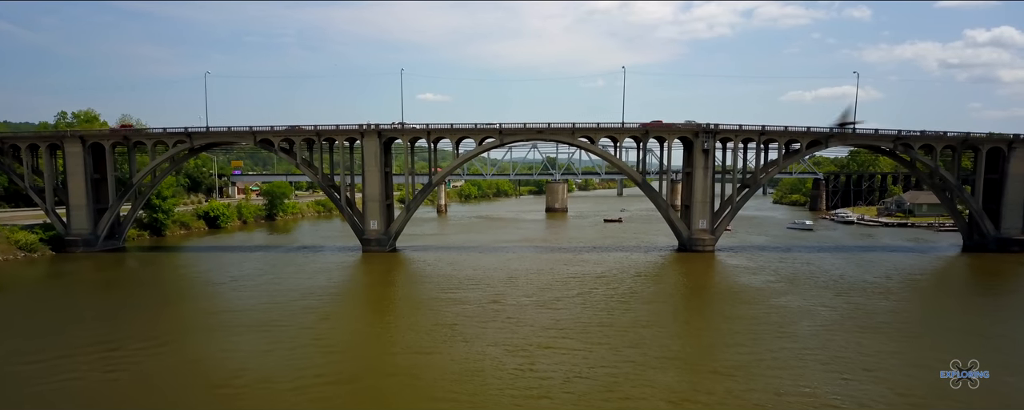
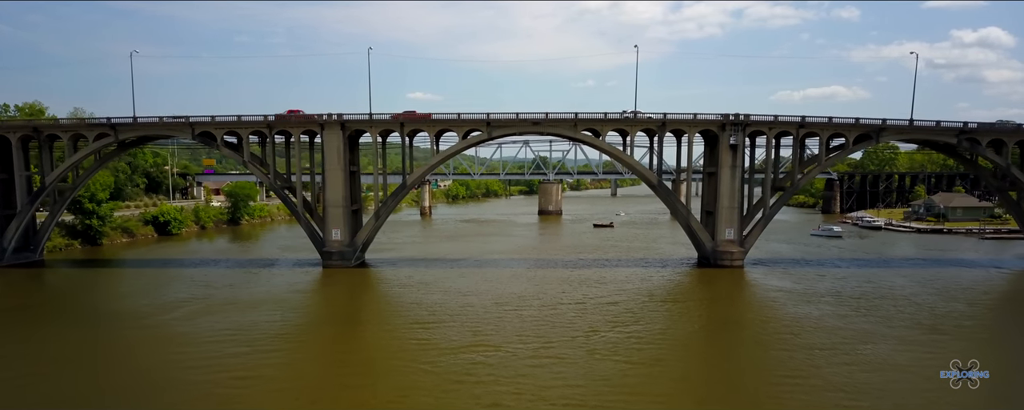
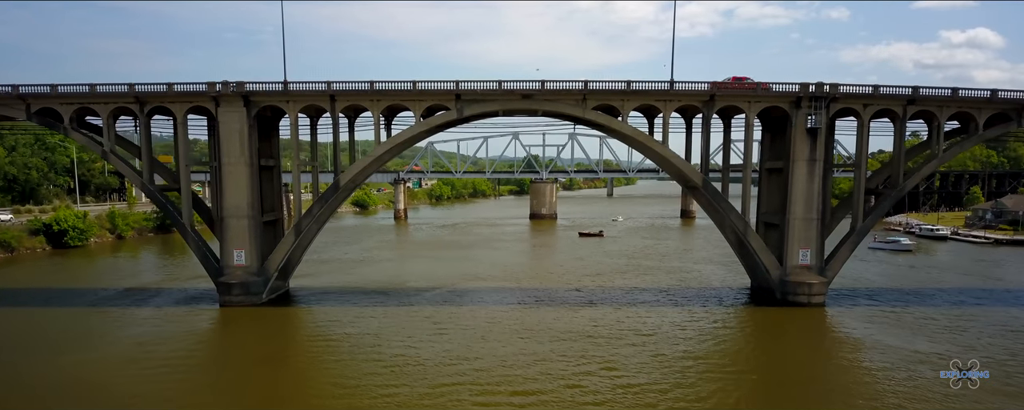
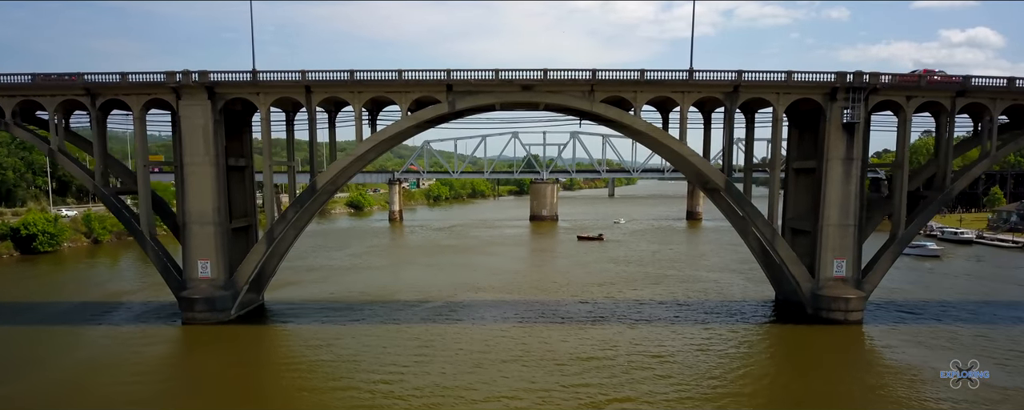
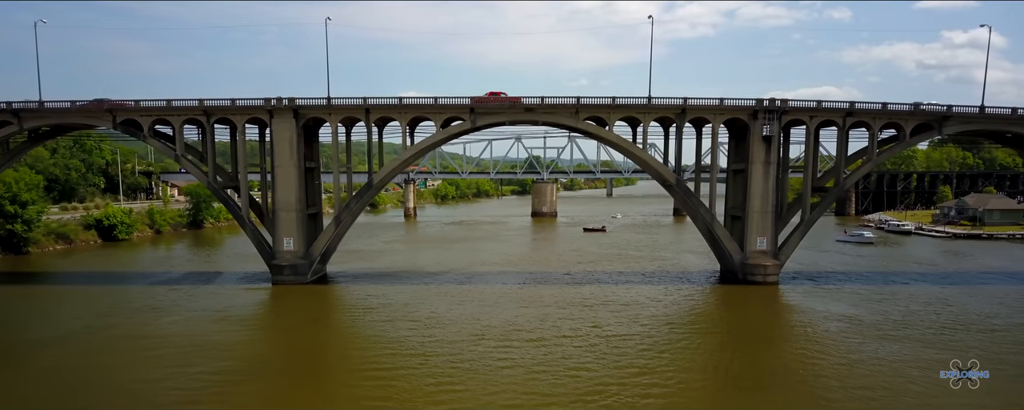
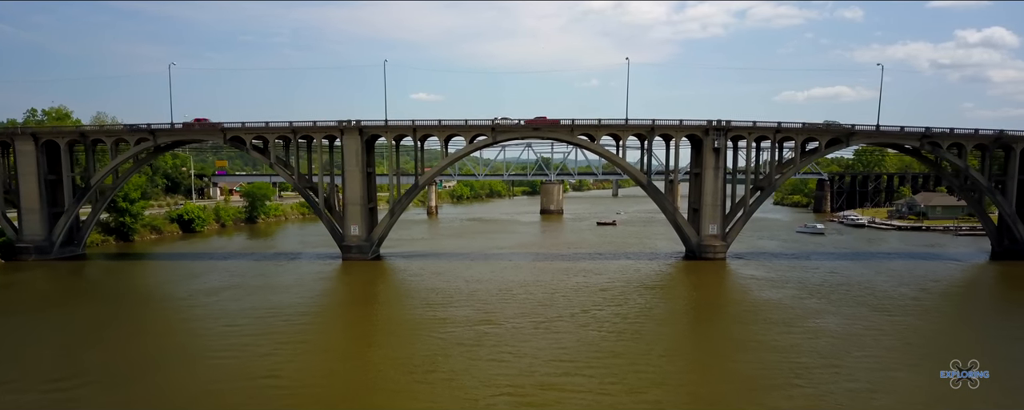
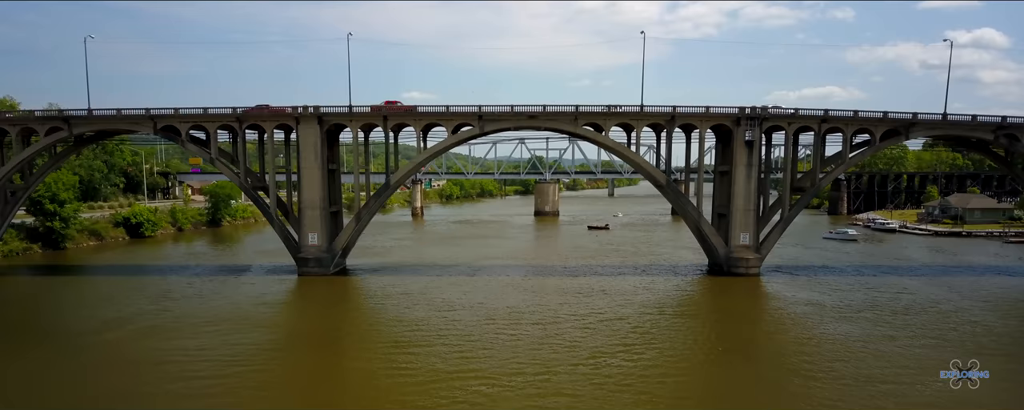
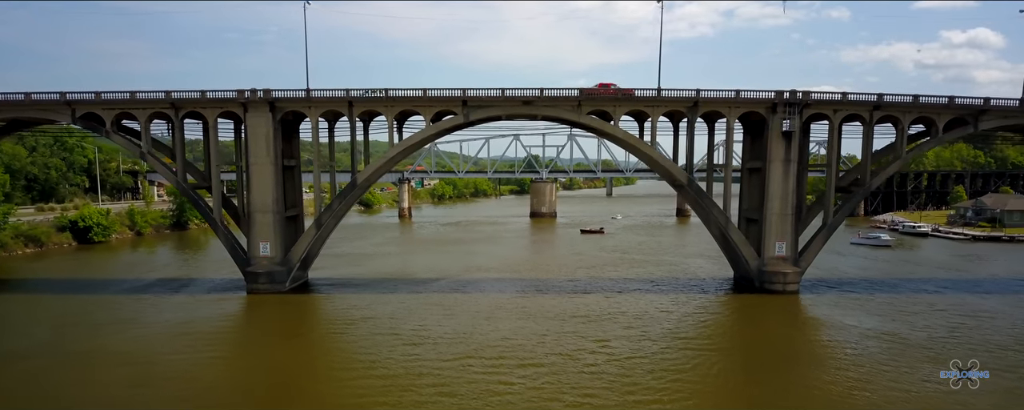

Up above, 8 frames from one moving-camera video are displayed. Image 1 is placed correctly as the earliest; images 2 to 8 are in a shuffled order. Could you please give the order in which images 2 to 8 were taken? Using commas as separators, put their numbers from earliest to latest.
6, 2, 7, 5, 8, 3, 4
